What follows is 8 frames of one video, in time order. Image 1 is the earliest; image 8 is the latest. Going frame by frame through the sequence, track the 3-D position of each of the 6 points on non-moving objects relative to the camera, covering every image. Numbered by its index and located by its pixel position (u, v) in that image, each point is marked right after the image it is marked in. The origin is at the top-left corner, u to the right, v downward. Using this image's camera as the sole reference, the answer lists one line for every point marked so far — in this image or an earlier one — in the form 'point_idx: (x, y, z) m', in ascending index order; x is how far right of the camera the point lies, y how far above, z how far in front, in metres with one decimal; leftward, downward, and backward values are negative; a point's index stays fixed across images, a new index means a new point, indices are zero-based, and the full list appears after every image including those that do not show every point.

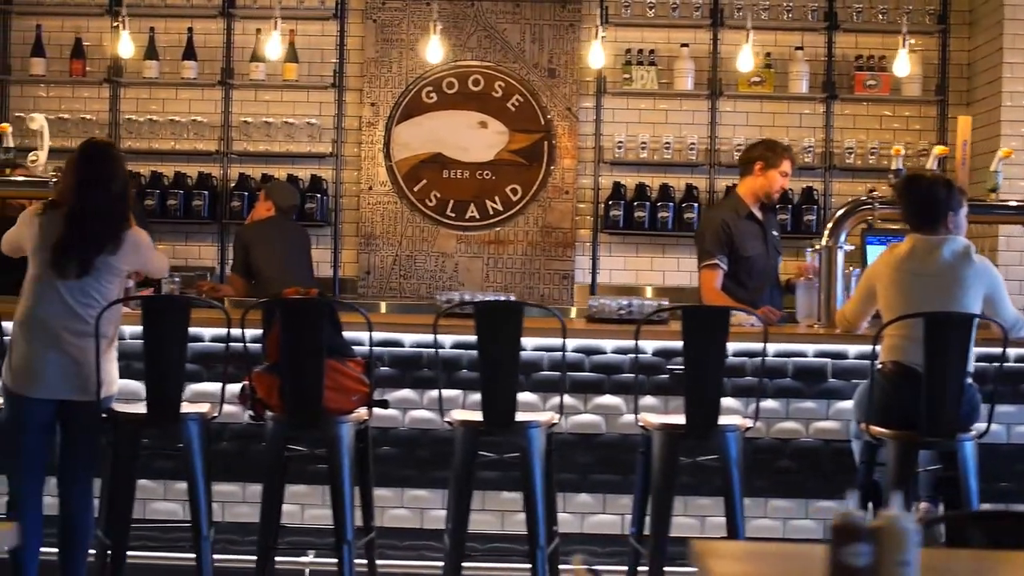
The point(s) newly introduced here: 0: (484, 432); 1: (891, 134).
0: (-0.1, -0.4, +4.6) m
1: (+1.7, +0.7, +7.1) m
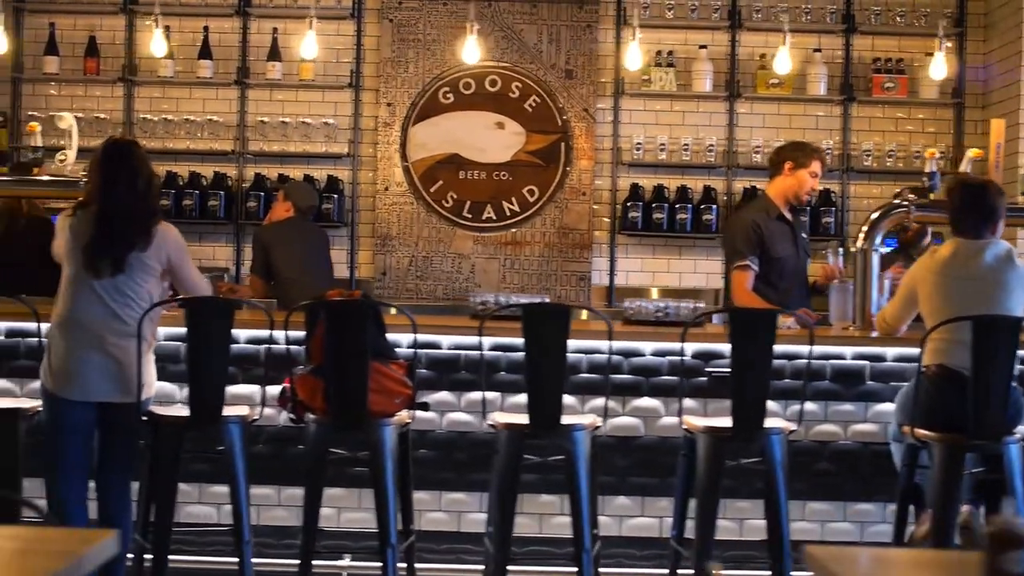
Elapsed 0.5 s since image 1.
0: (0.0, -0.4, +4.6) m
1: (+1.8, +0.7, +7.1) m
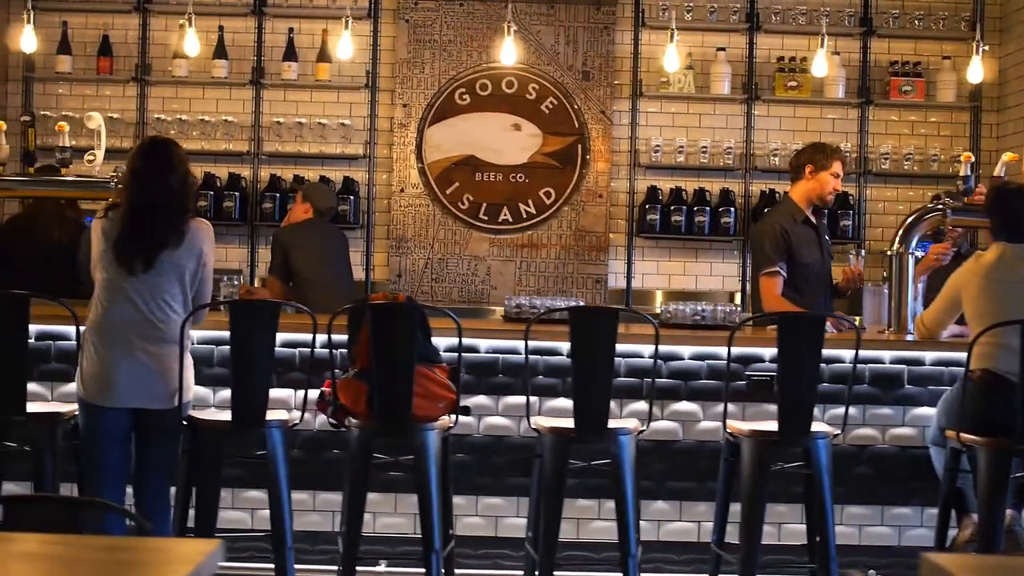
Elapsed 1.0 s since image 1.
0: (+0.2, -0.4, +4.6) m
1: (+1.8, +0.7, +7.1) m
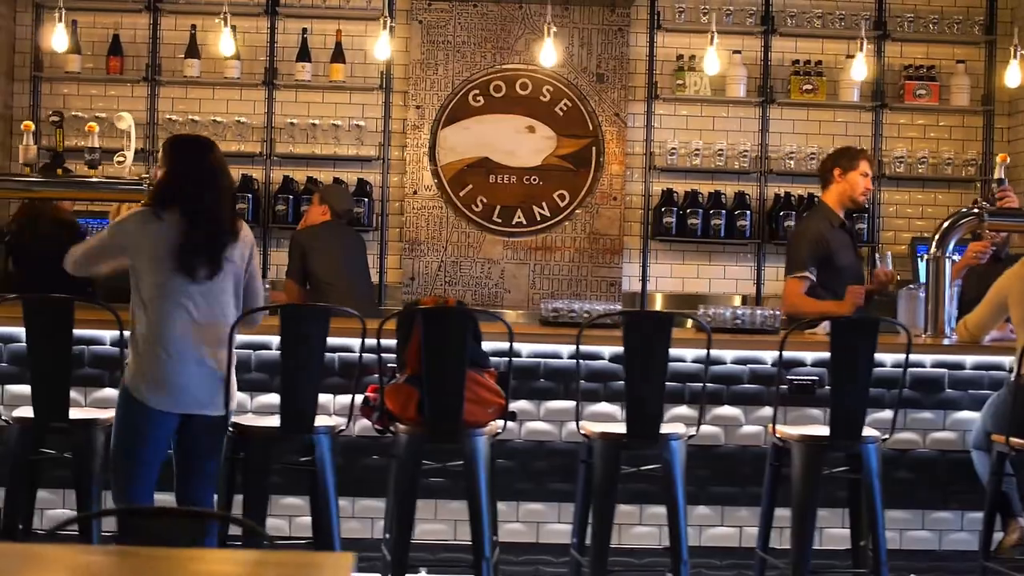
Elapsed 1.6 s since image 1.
0: (+0.3, -0.4, +4.5) m
1: (+1.9, +0.6, +7.1) m
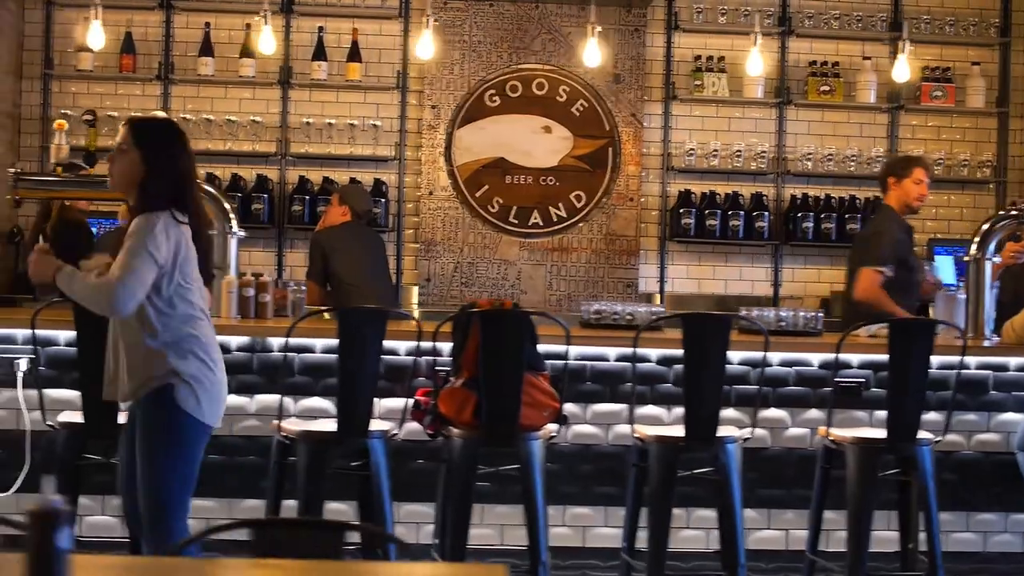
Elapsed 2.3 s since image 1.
0: (+0.5, -0.5, +4.5) m
1: (+2.0, +0.6, +7.1) m
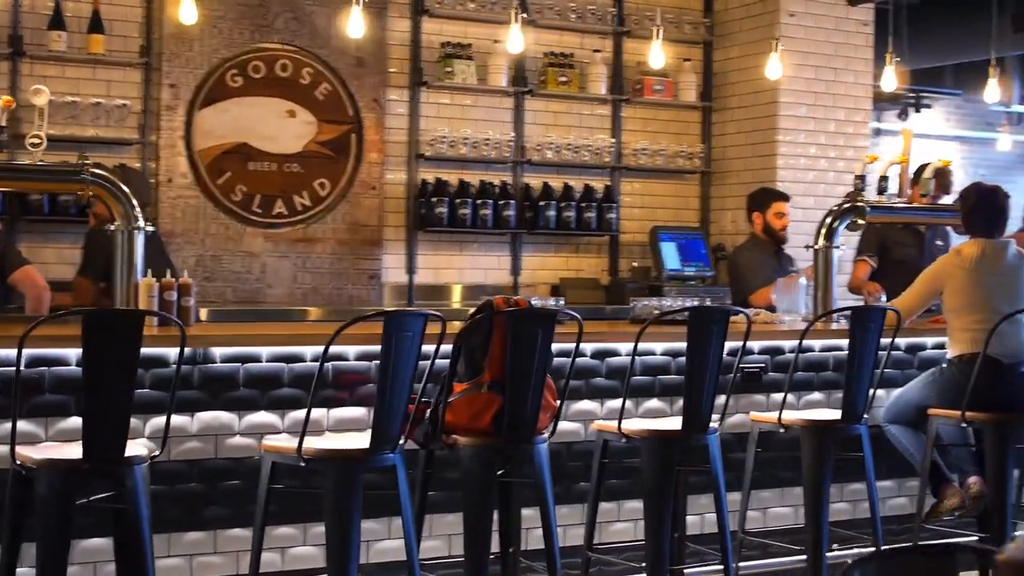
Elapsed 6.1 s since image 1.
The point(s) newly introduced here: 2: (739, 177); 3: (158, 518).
0: (+0.5, -0.4, +4.5) m
1: (+0.7, +0.7, +7.5) m
2: (+1.1, +0.5, +7.5) m
3: (-1.0, -0.6, +4.3) m
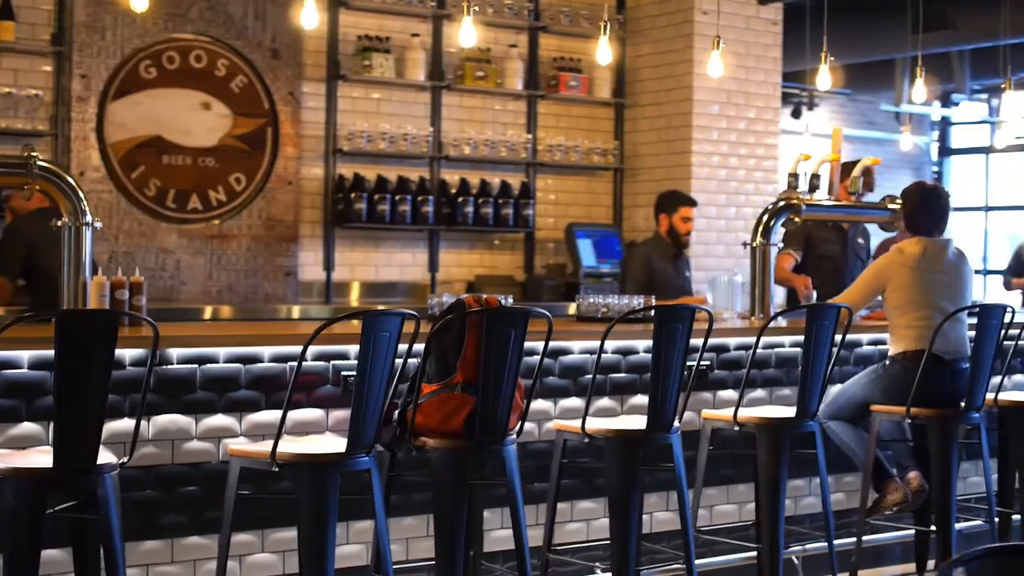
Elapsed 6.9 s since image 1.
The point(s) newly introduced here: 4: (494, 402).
0: (+0.4, -0.4, +4.5) m
1: (+0.3, +0.7, +7.5) m
2: (+0.7, +0.5, +7.5) m
3: (-1.0, -0.6, +4.1) m
4: (0.0, -0.3, +4.1) m
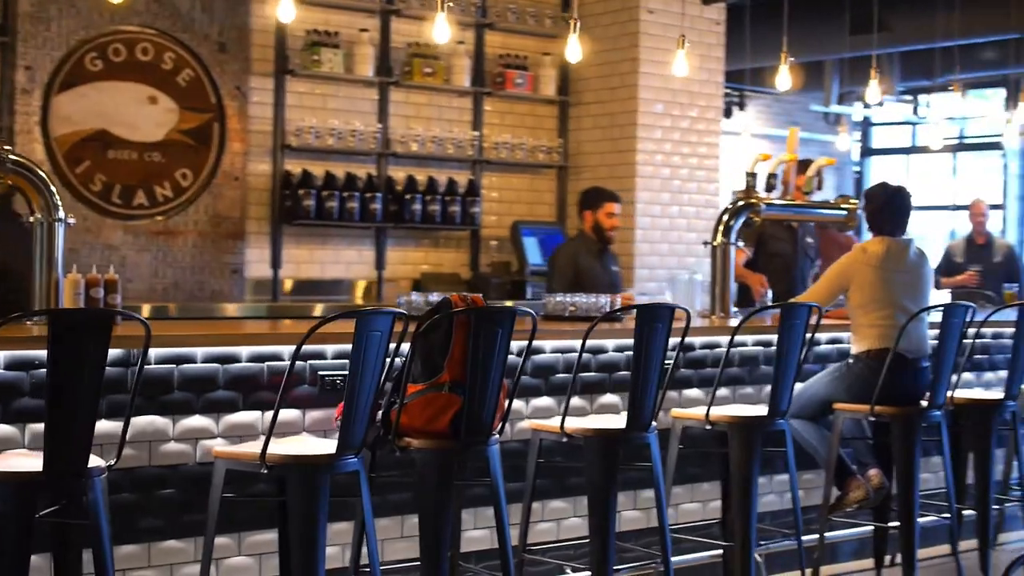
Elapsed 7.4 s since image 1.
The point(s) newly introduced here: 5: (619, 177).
0: (+0.3, -0.4, +4.4) m
1: (0.0, +0.7, +7.4) m
2: (+0.4, +0.5, +7.5) m
3: (-1.1, -0.6, +4.0) m
4: (-0.1, -0.3, +4.0) m
5: (+0.5, +0.5, +7.3) m
